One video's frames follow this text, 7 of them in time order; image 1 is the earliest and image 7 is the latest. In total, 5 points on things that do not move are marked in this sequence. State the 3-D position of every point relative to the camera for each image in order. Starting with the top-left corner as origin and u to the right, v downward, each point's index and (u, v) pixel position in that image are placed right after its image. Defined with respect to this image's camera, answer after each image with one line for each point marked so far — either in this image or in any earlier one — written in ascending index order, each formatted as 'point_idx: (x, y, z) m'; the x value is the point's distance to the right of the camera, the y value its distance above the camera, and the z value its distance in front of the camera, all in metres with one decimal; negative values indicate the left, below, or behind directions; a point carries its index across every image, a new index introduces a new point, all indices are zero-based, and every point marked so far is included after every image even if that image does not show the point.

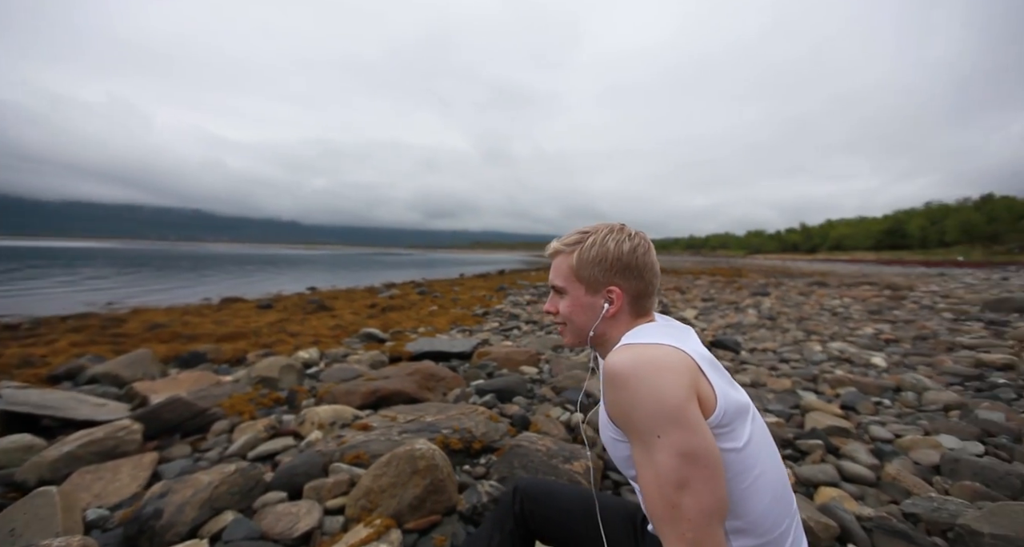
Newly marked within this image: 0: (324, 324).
0: (-5.6, -1.5, +12.3) m
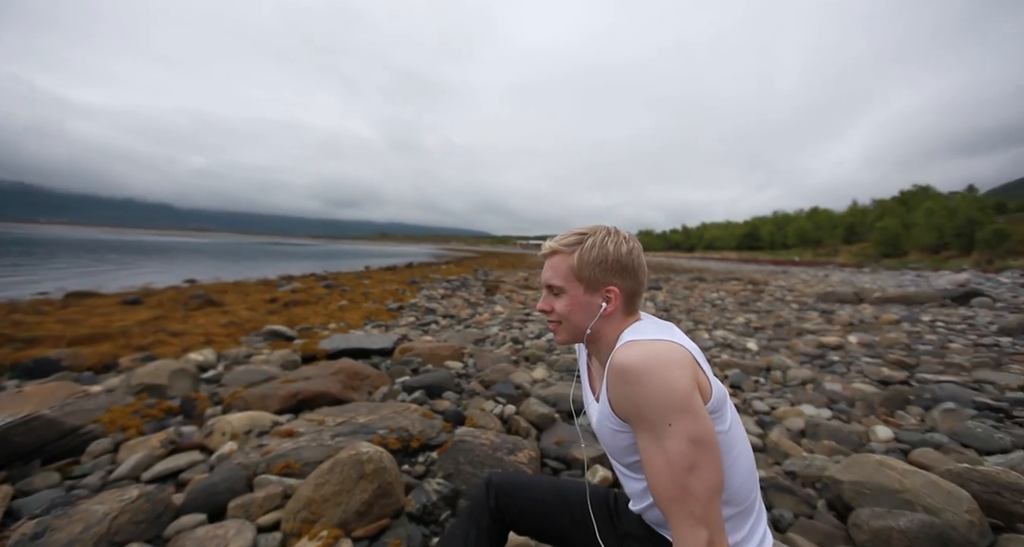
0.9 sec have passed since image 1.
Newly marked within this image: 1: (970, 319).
0: (-7.9, -1.3, +10.9) m
1: (+13.2, -1.3, +12.0) m
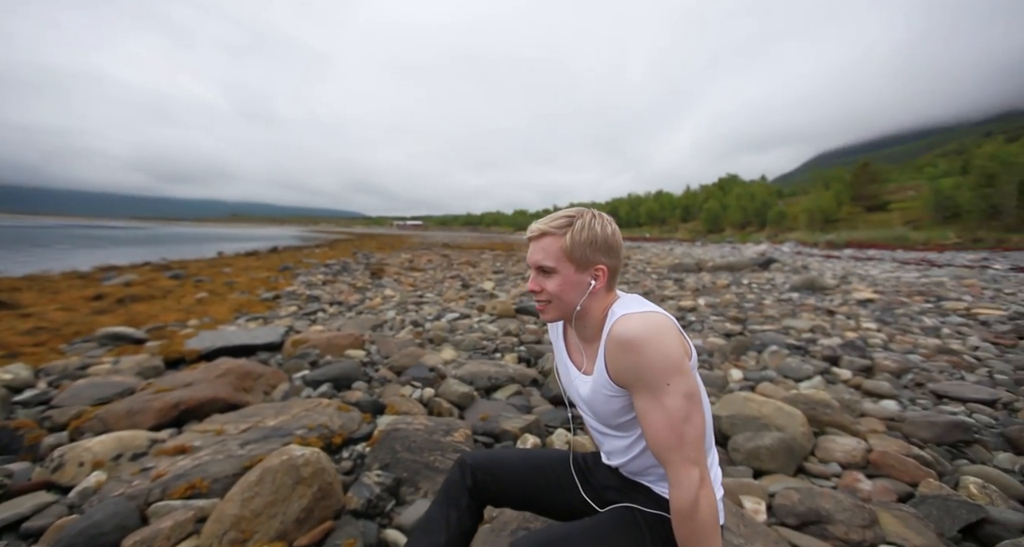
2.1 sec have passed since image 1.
0: (-10.2, -1.1, +8.4) m
1: (+9.7, -0.2, +15.4) m
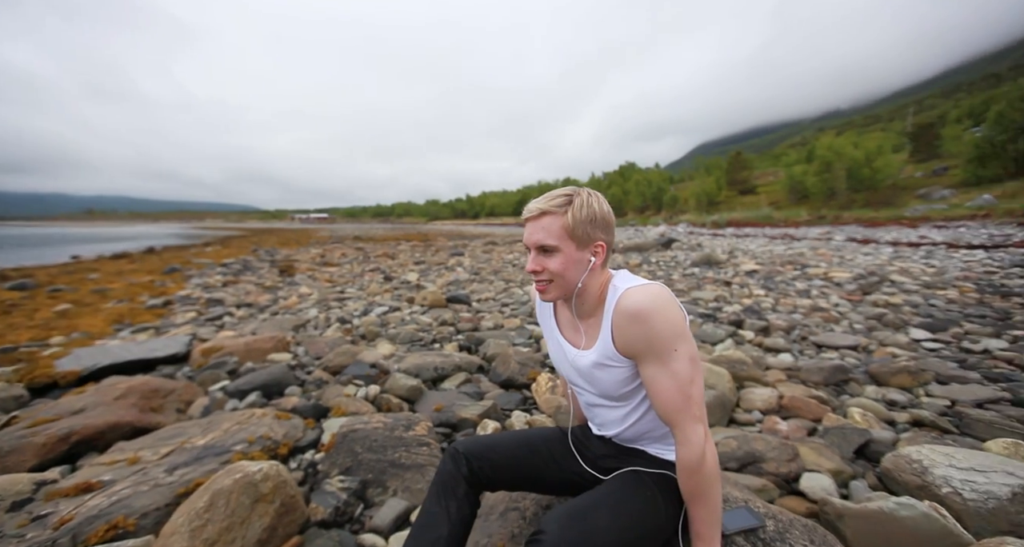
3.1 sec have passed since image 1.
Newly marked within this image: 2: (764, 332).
0: (-11.3, -1.4, +6.3) m
1: (+6.8, +0.7, +17.0) m
2: (+4.1, -0.9, +6.6) m
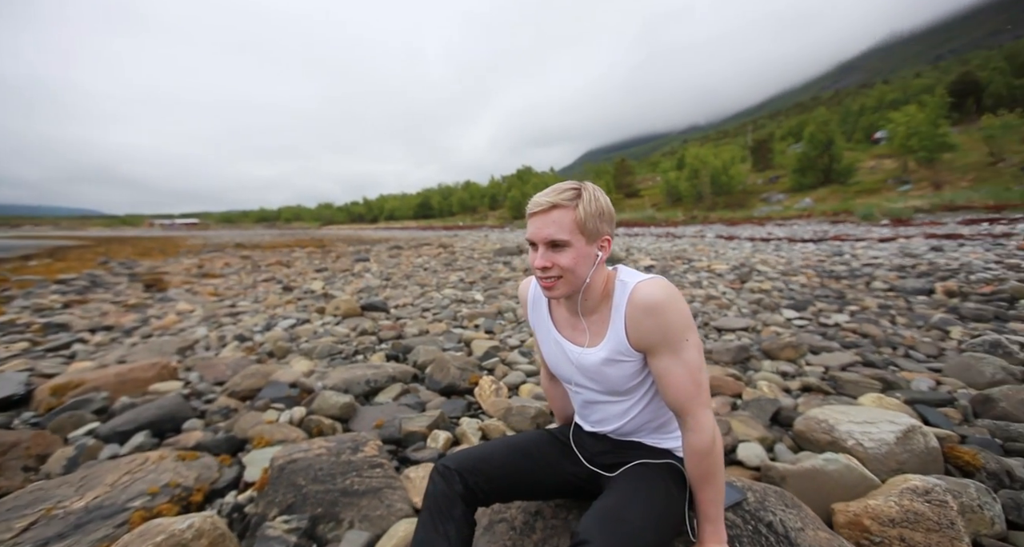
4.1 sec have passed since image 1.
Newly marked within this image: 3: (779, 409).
0: (-12.0, -1.9, +3.5) m
1: (+3.1, +0.8, +18.0) m
2: (+2.9, -0.8, +7.3) m
3: (+2.4, -1.2, +3.6) m
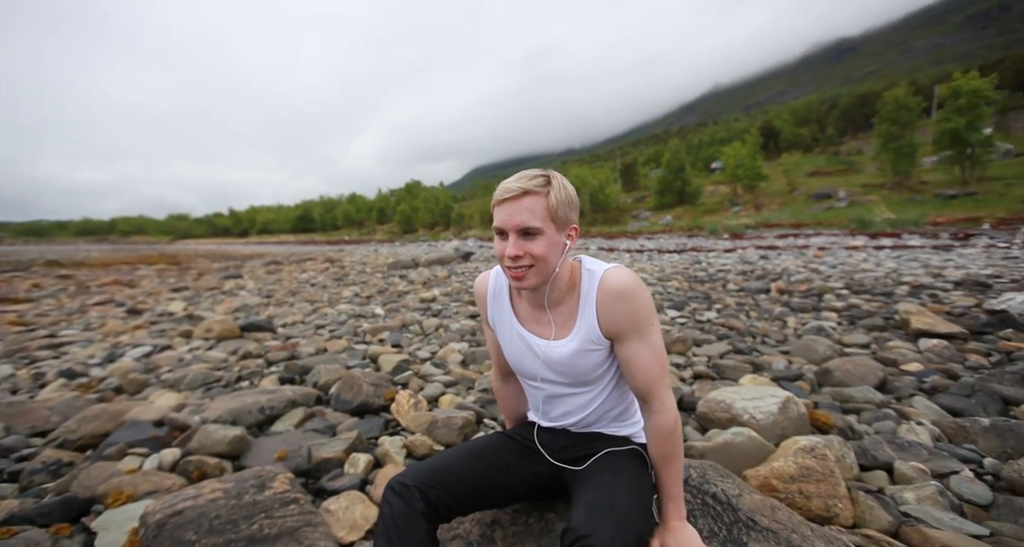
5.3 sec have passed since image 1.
0: (-12.2, -2.2, +0.3) m
1: (-1.3, +0.3, +18.2) m
2: (+1.2, -1.0, +7.8) m
3: (+1.7, -1.2, +4.0) m
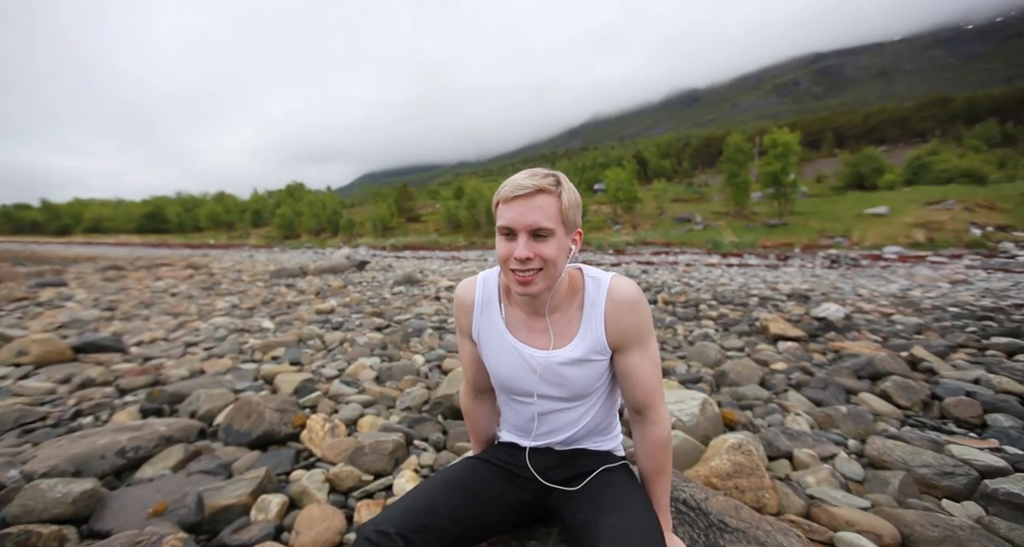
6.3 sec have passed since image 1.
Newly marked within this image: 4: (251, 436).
0: (-11.6, -2.0, -2.8) m
1: (-5.3, -0.1, +17.3) m
2: (-0.3, -1.2, +7.7) m
3: (+1.0, -1.3, +4.2) m
4: (-2.2, -1.4, +3.5) m
